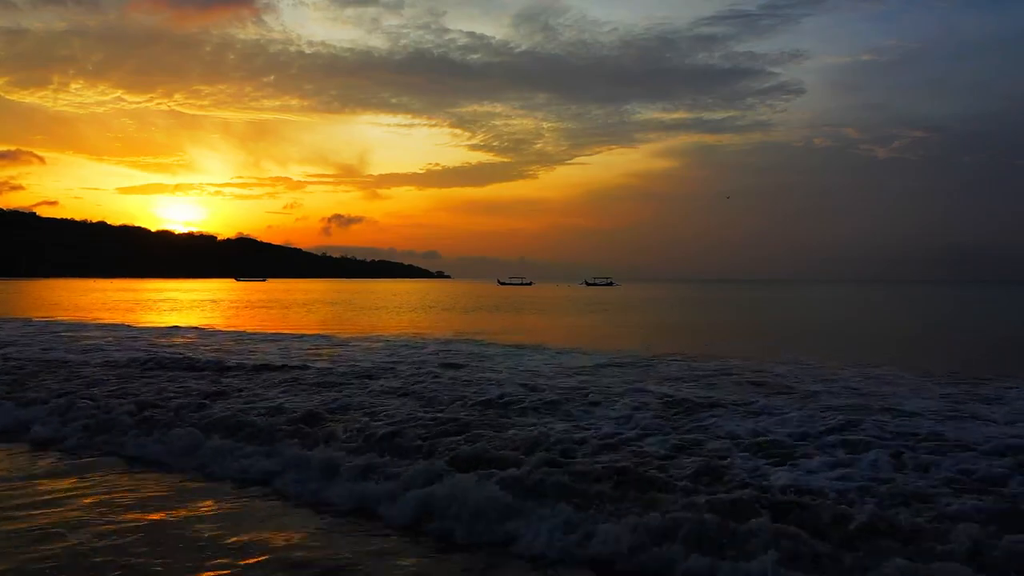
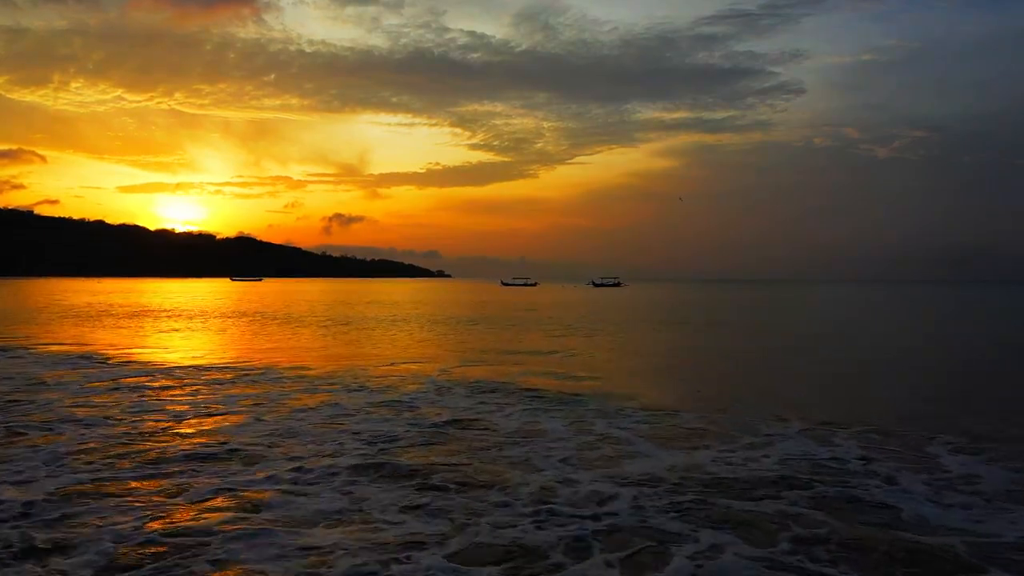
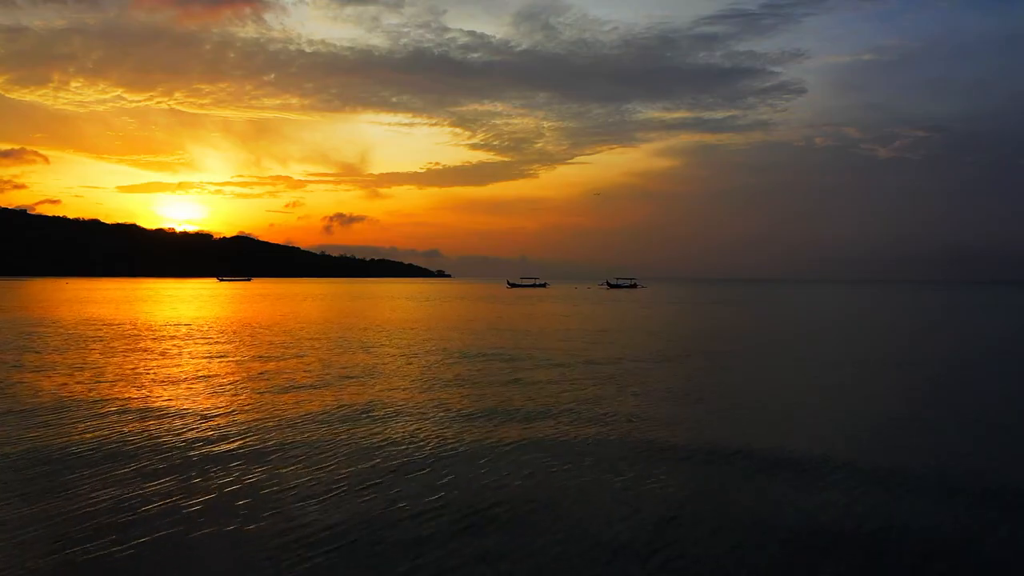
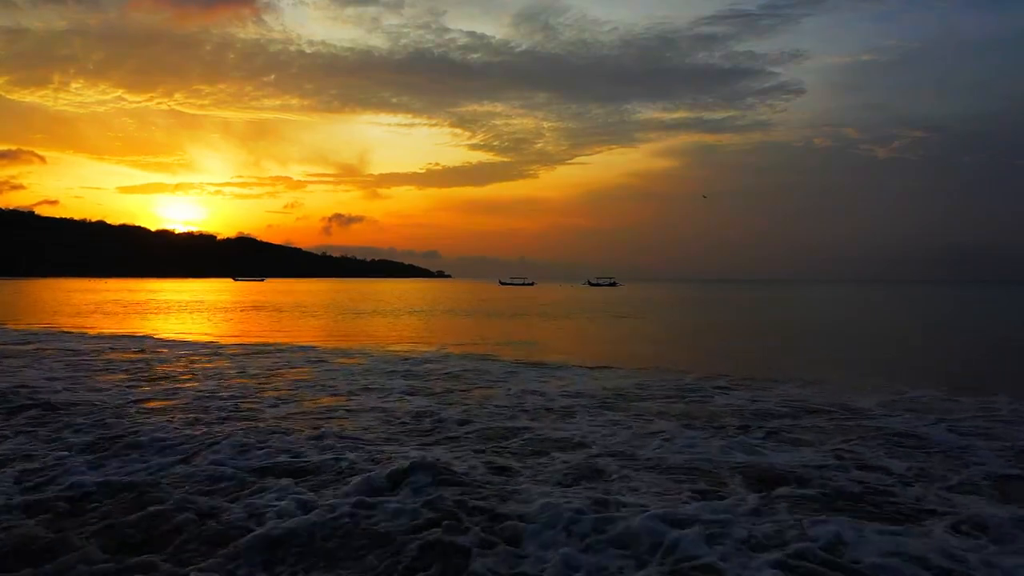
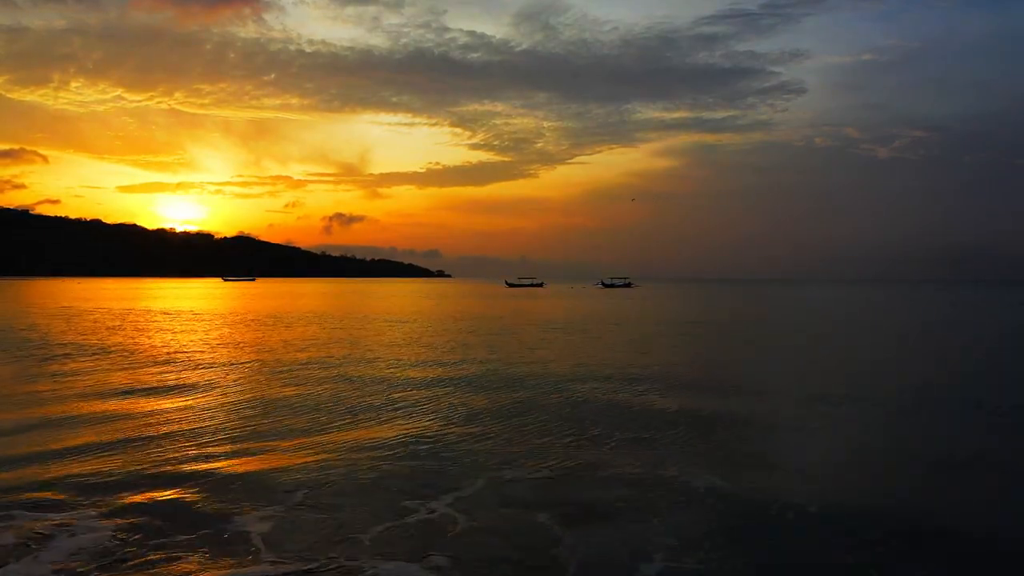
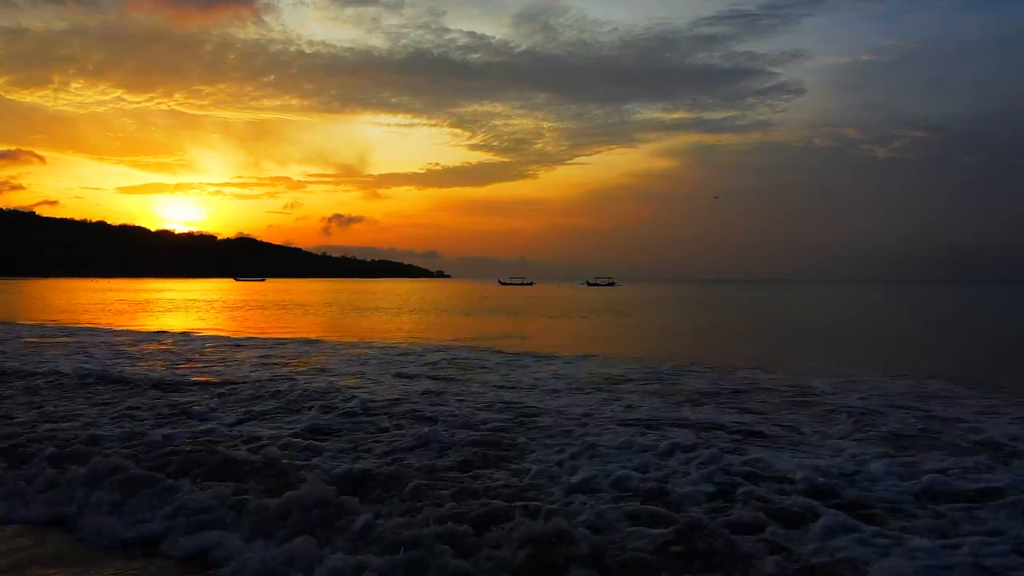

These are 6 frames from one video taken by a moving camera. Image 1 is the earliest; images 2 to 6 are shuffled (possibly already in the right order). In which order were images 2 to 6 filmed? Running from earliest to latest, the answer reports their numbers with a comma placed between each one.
6, 4, 2, 5, 3
